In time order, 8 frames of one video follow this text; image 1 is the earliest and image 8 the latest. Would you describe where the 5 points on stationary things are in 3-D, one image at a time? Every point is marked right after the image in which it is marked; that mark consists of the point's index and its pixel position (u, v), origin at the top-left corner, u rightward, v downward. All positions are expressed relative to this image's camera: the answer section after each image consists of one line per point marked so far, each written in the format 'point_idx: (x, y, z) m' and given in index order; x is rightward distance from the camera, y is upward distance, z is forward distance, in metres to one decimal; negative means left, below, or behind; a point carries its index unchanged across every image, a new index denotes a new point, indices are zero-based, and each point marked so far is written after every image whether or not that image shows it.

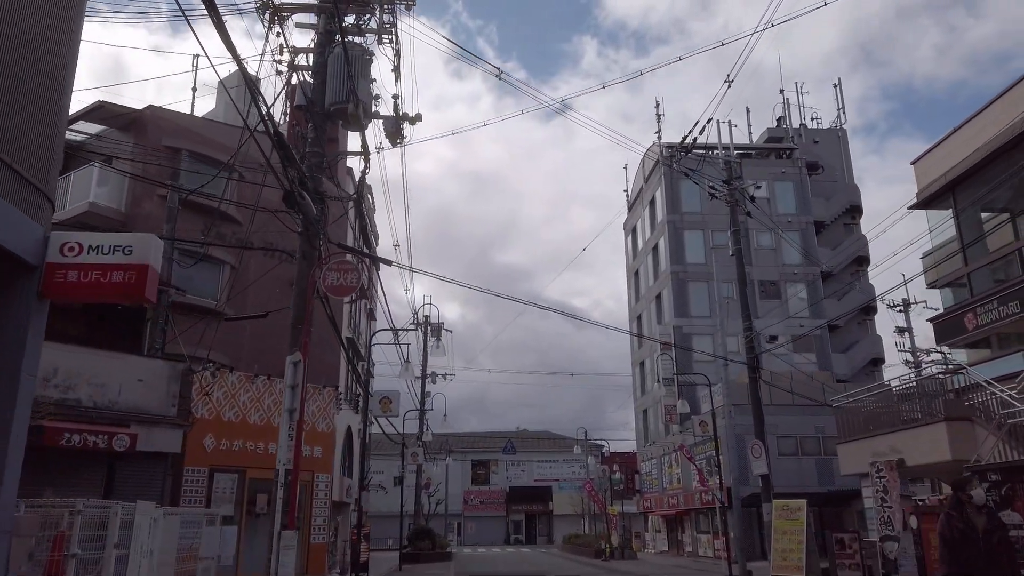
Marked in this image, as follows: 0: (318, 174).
0: (-3.0, +1.8, +11.7) m
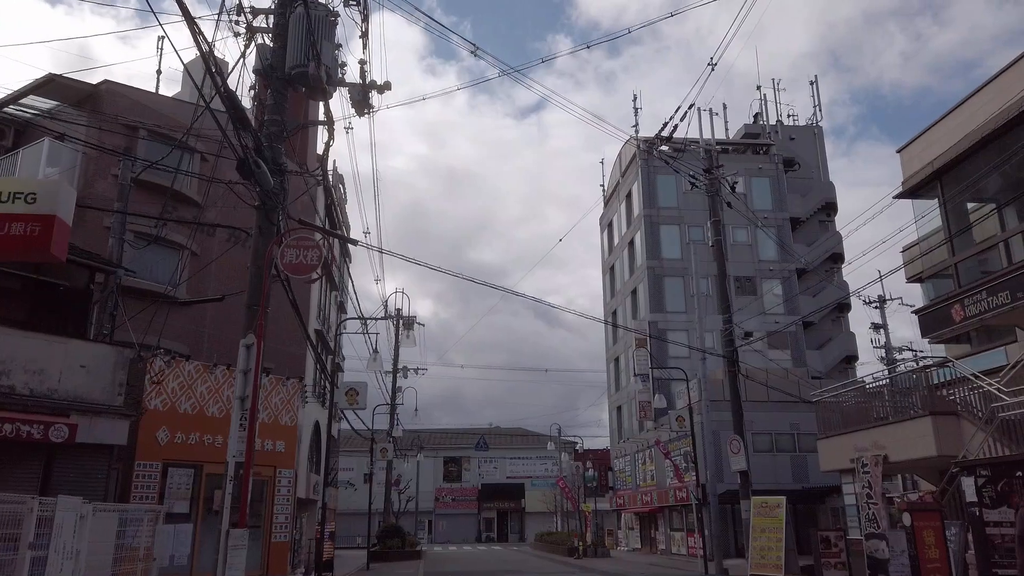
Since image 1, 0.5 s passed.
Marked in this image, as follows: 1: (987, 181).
0: (-3.4, +2.1, +10.8) m
1: (+10.1, +2.3, +16.1) m
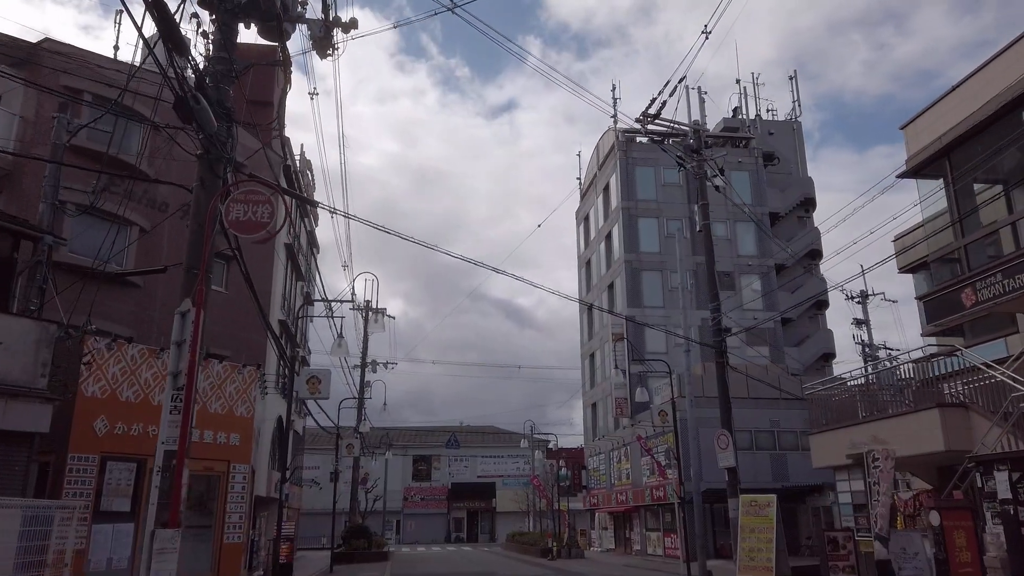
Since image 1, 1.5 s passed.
0: (-3.6, +2.5, +9.4) m
1: (+9.7, +2.6, +15.1) m
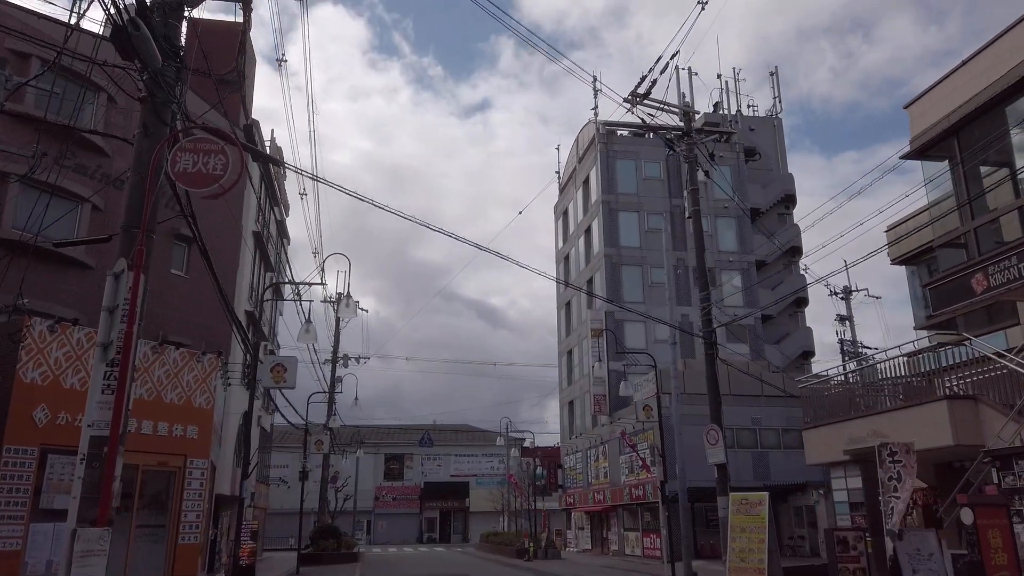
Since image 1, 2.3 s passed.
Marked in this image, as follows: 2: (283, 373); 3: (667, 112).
0: (-3.7, +2.9, +8.2) m
1: (+9.4, +2.8, +14.4) m
2: (-5.2, -1.9, +17.2) m
3: (+4.1, +4.6, +19.8) m
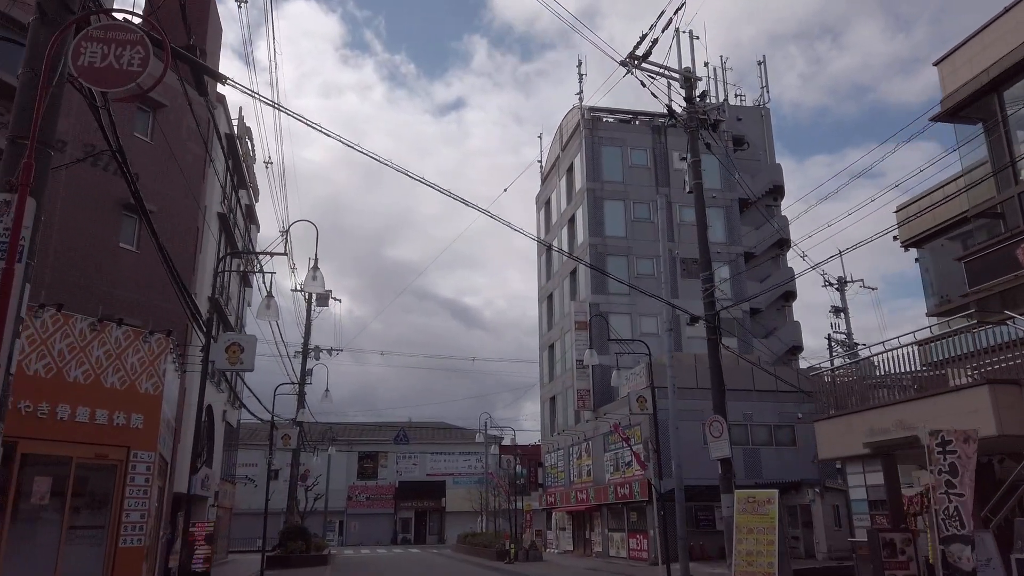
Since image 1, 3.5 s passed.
0: (-3.6, +3.4, +6.4) m
1: (+9.3, +3.2, +13.1) m
2: (-5.5, -1.3, +15.4) m
3: (+3.8, +5.1, +18.2) m
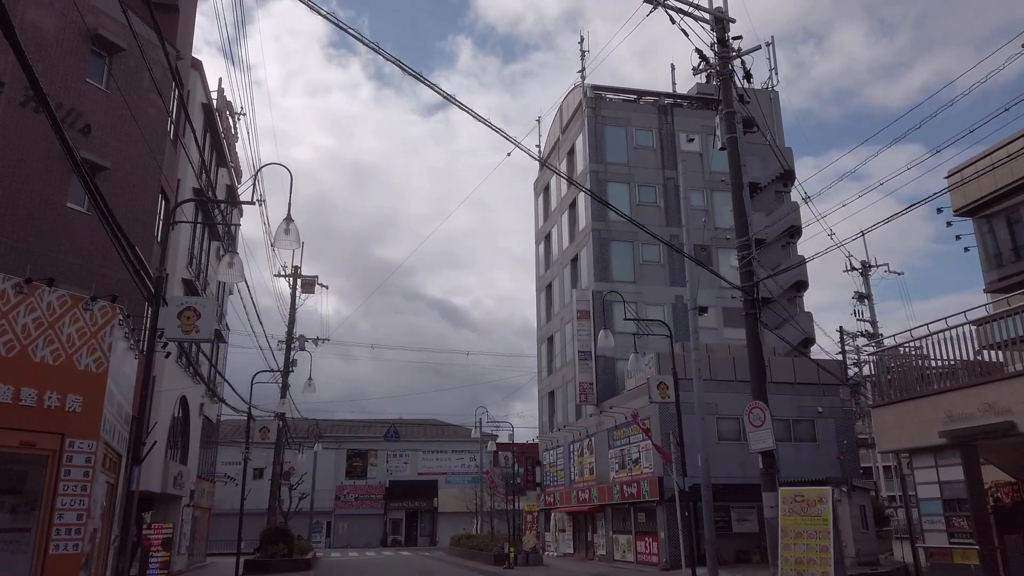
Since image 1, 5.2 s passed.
0: (-3.3, +4.1, +4.1) m
1: (+9.5, +3.9, +10.9) m
2: (-5.3, -0.7, +13.0) m
3: (+3.9, +5.7, +16.0) m
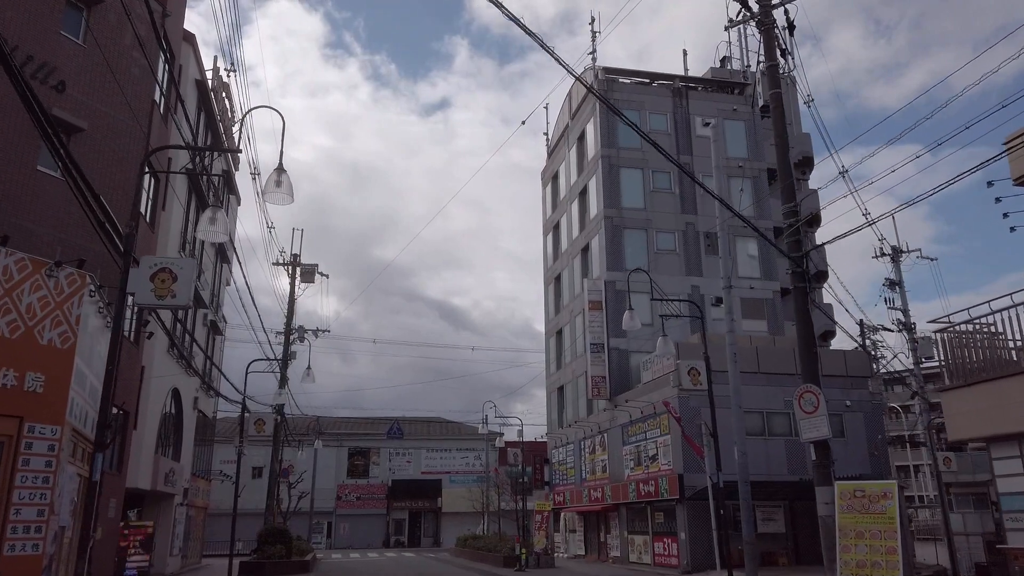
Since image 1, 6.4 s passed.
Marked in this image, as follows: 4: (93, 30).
0: (-3.0, +4.7, +2.5) m
1: (+9.8, +4.4, +9.3) m
2: (-5.0, -0.1, +11.5) m
3: (+4.3, +6.2, +14.4) m
4: (-8.7, +5.4, +15.7) m
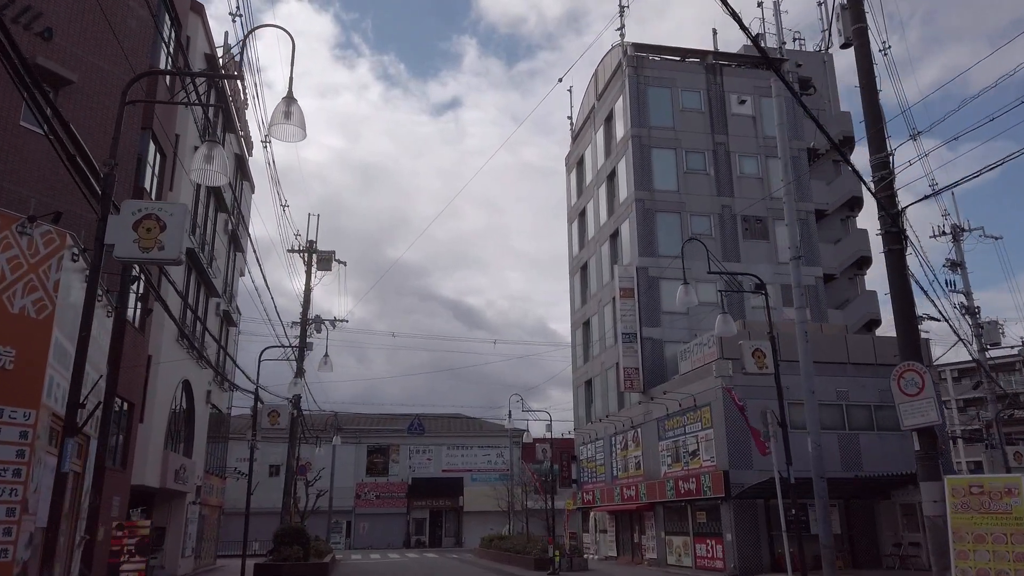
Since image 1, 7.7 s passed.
0: (-2.5, +5.2, +0.8) m
1: (+10.4, +5.0, +7.3) m
2: (-4.3, +0.4, +9.8) m
3: (+5.0, +6.8, +12.6) m
4: (-8.0, +5.9, +14.1) m
